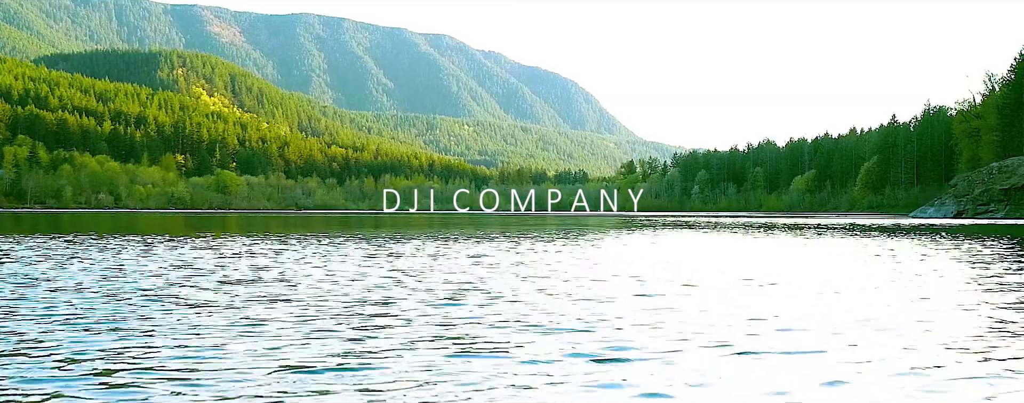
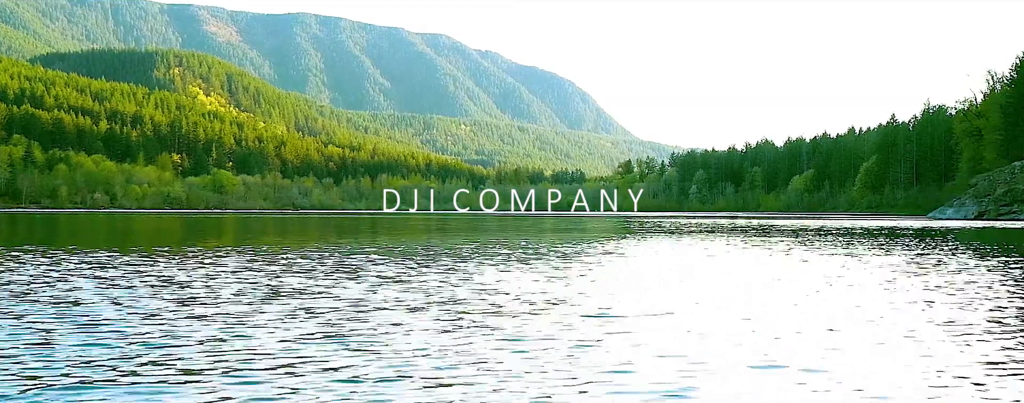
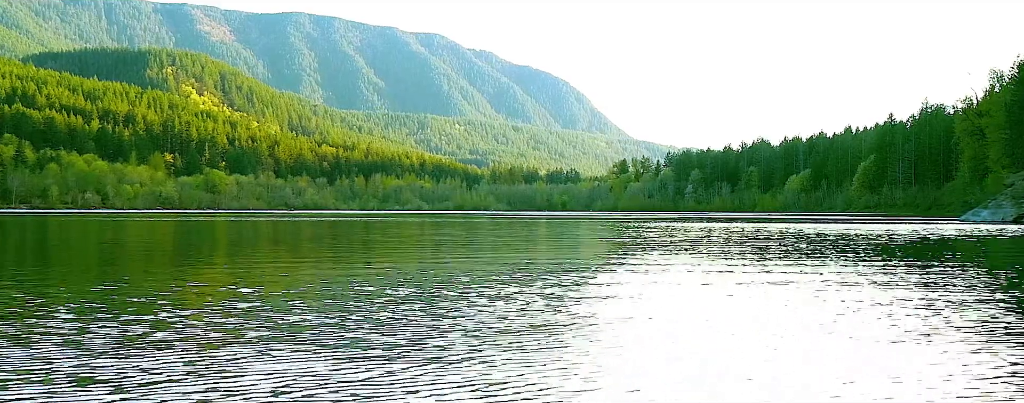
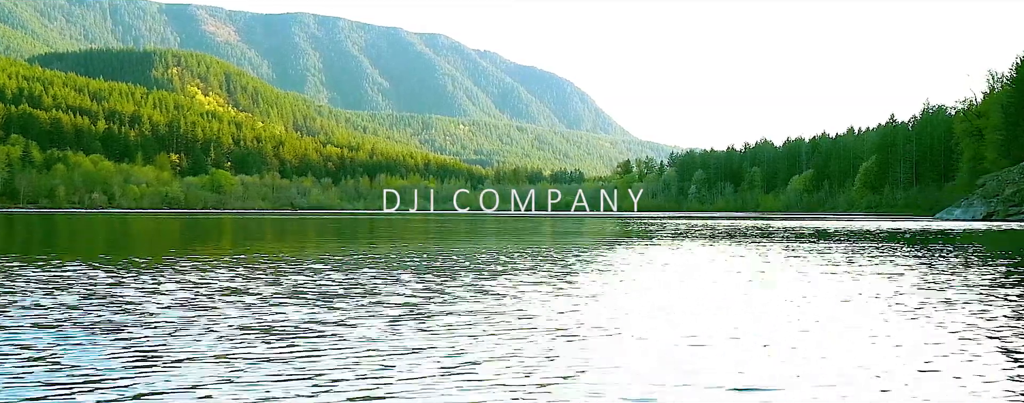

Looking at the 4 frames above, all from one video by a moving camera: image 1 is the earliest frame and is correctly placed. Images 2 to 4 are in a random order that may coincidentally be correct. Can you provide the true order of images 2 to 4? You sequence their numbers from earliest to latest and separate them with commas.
2, 4, 3
